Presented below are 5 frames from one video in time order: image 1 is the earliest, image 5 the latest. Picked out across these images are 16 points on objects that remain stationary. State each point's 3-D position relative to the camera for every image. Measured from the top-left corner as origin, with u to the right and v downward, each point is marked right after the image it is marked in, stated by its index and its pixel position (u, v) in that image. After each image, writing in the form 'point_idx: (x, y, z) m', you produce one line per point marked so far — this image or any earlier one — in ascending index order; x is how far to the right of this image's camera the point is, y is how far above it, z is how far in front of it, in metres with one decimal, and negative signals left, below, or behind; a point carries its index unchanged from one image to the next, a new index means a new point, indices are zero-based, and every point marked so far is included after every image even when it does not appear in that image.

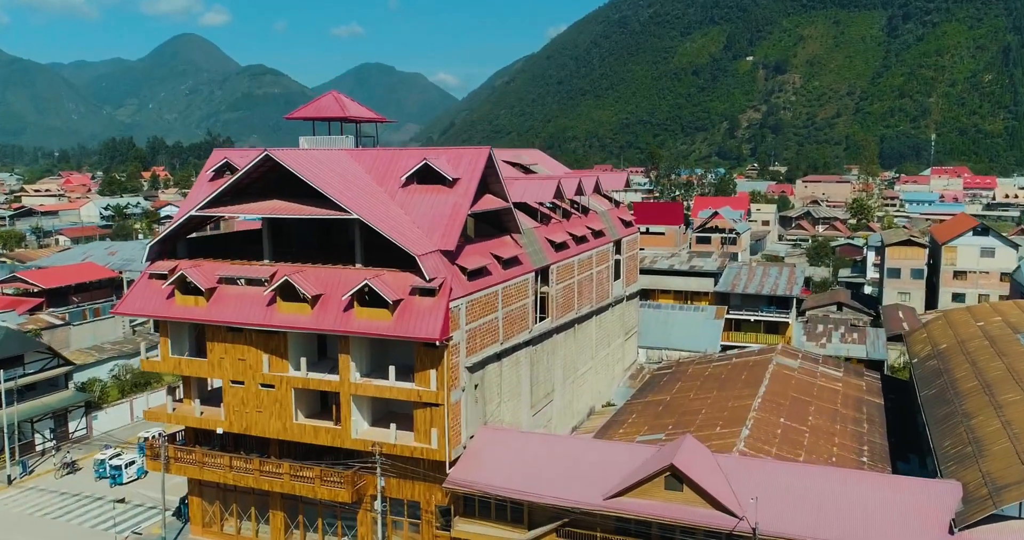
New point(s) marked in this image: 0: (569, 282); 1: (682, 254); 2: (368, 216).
0: (+0.9, -0.2, +11.3) m
1: (+4.2, +0.4, +18.7) m
2: (-1.5, +0.6, +8.0) m
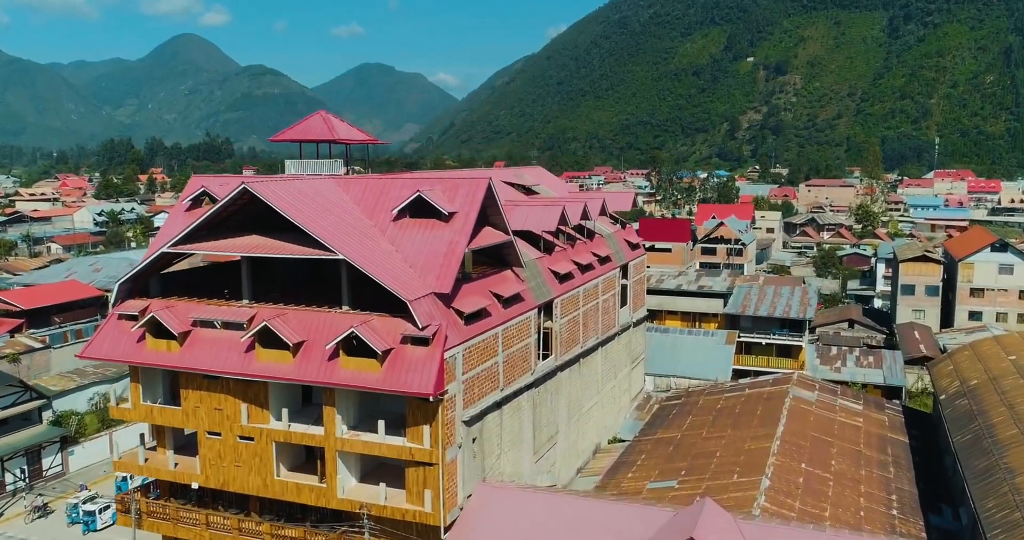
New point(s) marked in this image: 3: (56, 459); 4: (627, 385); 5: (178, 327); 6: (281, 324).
0: (+0.9, -0.6, +10.6) m
1: (+4.2, -0.1, +17.9) m
2: (-1.5, +0.1, +7.2) m
3: (-7.4, -3.1, +12.2) m
4: (+2.0, -2.0, +13.3) m
5: (-3.5, -0.6, +7.9) m
6: (-2.3, -0.5, +7.5) m
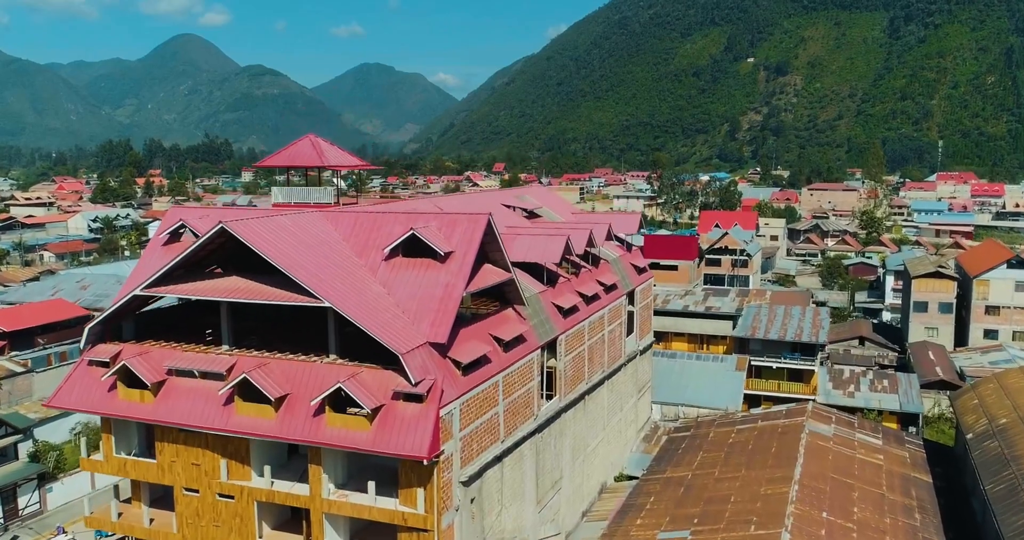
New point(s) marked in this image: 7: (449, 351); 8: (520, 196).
0: (+0.9, -1.1, +10.0) m
1: (+4.2, -0.5, +17.3) m
2: (-1.5, -0.3, +6.6) m
3: (-7.4, -3.5, +11.6) m
4: (+2.1, -2.5, +12.7) m
5: (-3.5, -1.0, +7.3) m
6: (-2.3, -1.0, +6.8) m
7: (-0.6, -0.8, +7.0) m
8: (+0.1, +1.2, +12.4) m
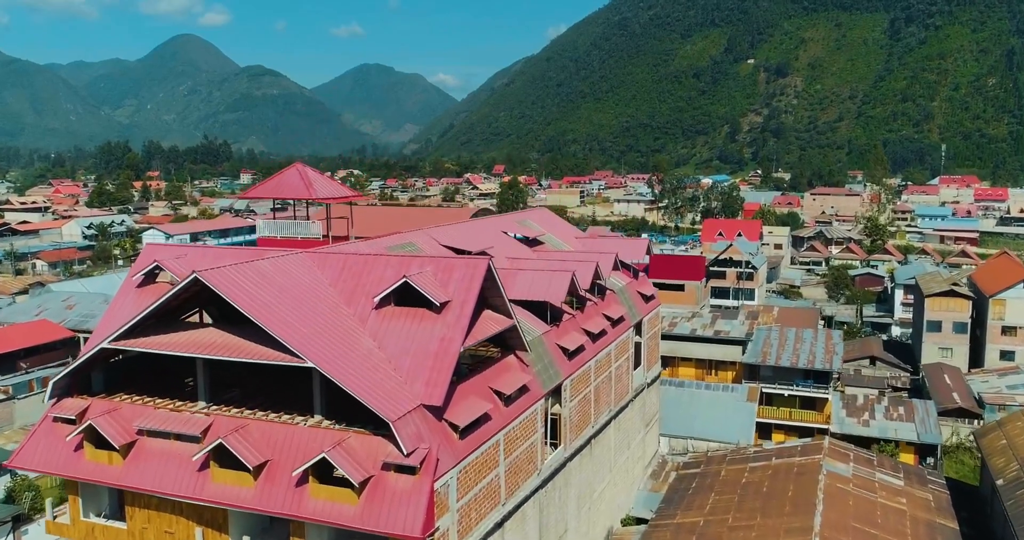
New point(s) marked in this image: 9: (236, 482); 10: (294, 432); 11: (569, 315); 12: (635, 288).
0: (+0.9, -1.5, +9.3) m
1: (+4.2, -1.0, +16.7) m
2: (-1.5, -0.8, +6.0) m
3: (-7.4, -4.0, +11.0) m
4: (+2.1, -2.9, +12.1) m
5: (-3.5, -1.5, +6.6) m
6: (-2.3, -1.4, +6.2) m
7: (-0.6, -1.2, +6.4) m
8: (+0.1, +0.8, +11.8) m
9: (-2.3, -1.8, +6.3) m
10: (-1.8, -1.4, +6.3) m
11: (+0.7, -0.6, +9.5) m
12: (+2.0, -0.3, +12.0) m
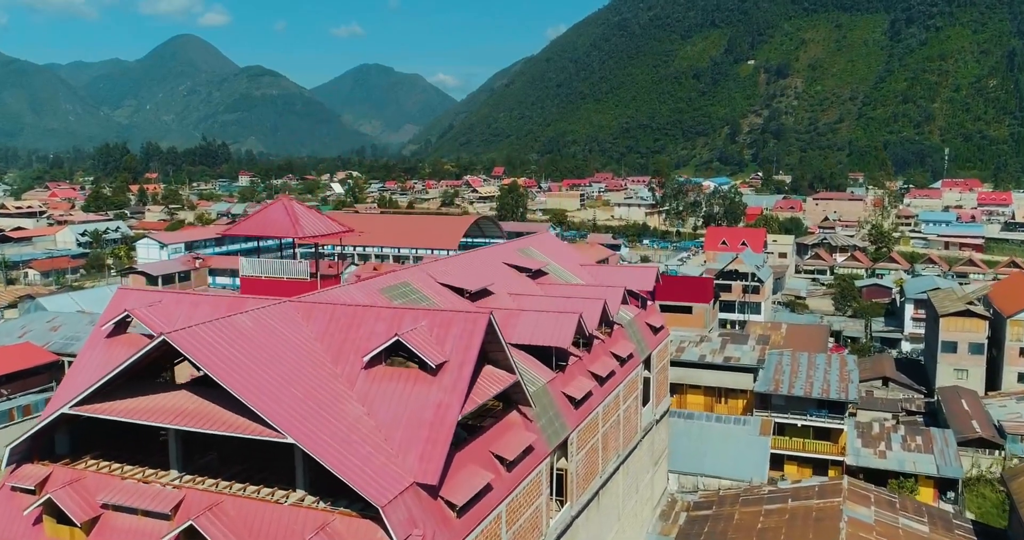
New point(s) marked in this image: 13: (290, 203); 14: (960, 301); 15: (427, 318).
0: (+0.9, -2.0, +8.7) m
1: (+4.3, -1.4, +16.1) m
2: (-1.5, -1.2, +5.4) m
3: (-7.3, -4.4, +10.4) m
4: (+2.1, -3.4, +11.5) m
5: (-3.4, -2.0, +6.0) m
6: (-2.2, -1.9, +5.6) m
7: (-0.5, -1.7, +5.8) m
8: (+0.2, +0.3, +11.1) m
9: (-2.3, -2.2, +5.7) m
10: (-1.8, -1.8, +5.7) m
11: (+0.7, -1.0, +8.9) m
12: (+2.0, -0.8, +11.4) m
13: (-2.5, +0.8, +8.4) m
14: (+11.4, -0.8, +19.2) m
15: (-0.7, -0.4, +6.6) m
